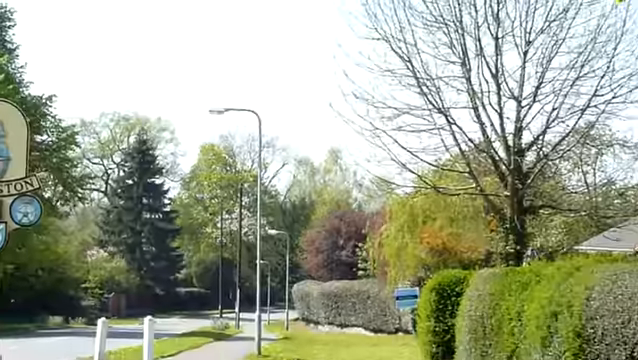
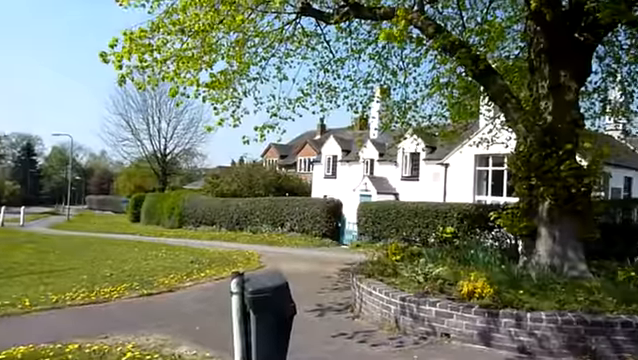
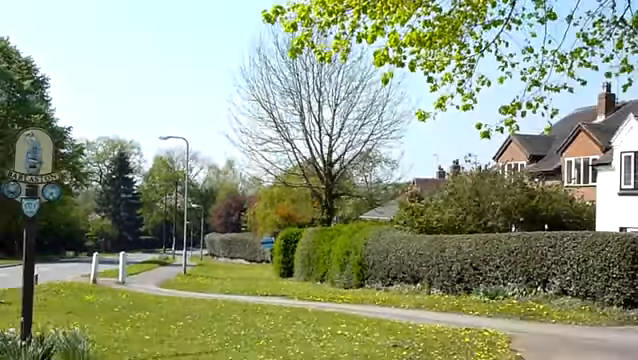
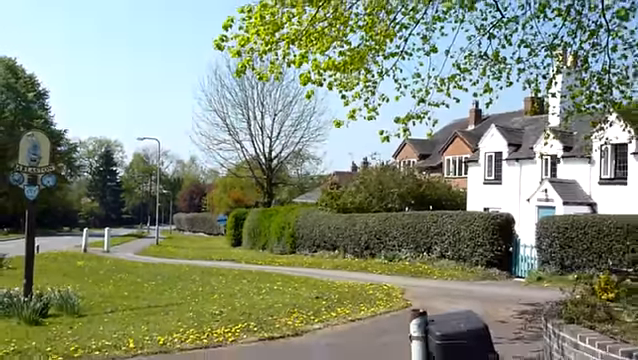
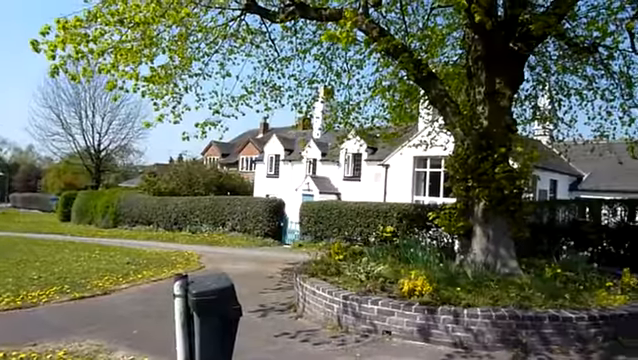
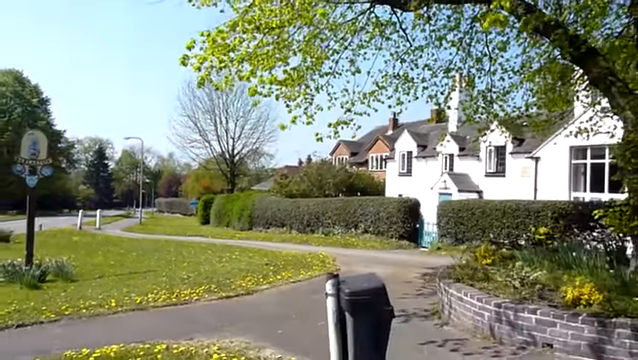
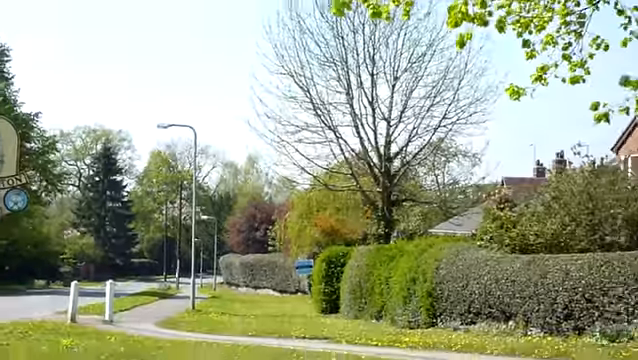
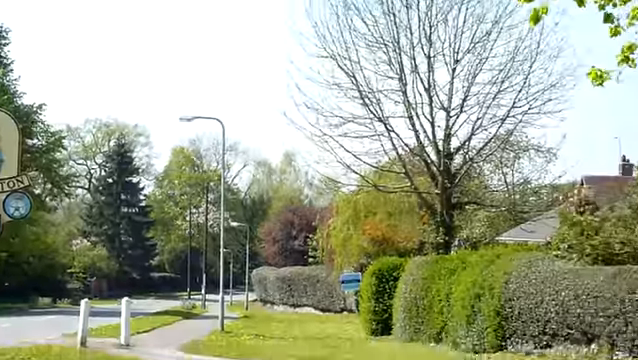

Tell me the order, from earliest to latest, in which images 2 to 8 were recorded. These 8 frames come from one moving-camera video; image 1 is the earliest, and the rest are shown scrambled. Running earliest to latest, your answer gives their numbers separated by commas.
8, 7, 3, 4, 6, 2, 5
